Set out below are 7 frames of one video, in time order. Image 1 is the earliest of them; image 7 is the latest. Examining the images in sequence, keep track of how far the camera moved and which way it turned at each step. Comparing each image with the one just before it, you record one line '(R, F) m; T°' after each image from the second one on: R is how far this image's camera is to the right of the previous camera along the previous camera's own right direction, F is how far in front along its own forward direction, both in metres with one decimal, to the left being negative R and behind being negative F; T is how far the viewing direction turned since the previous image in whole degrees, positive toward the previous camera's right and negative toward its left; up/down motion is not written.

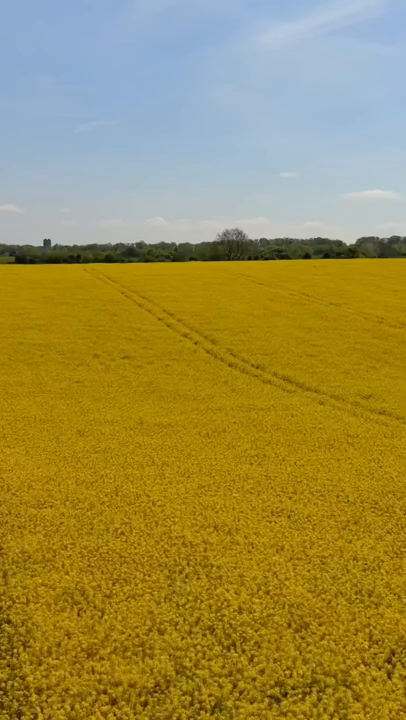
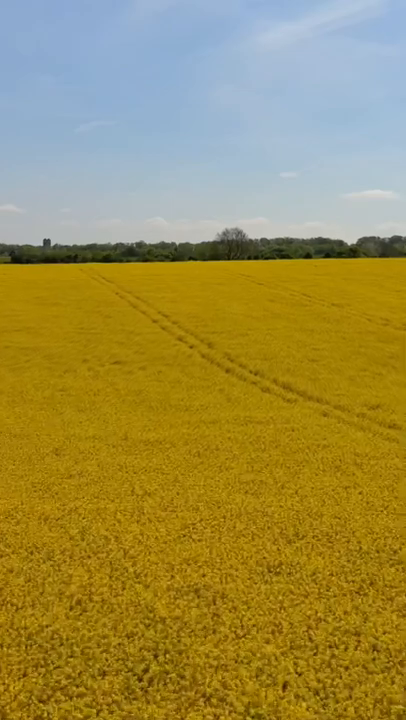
(+0.1, +0.9) m; 0°
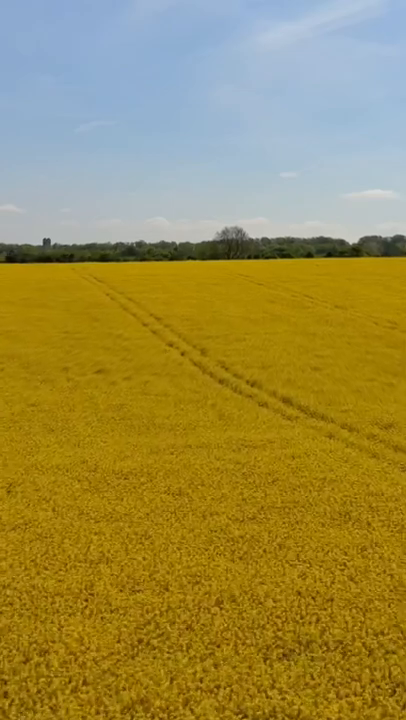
(+0.1, +1.4) m; 0°
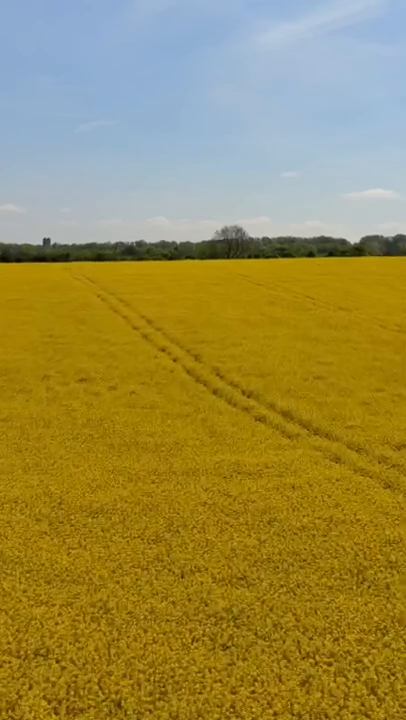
(+0.1, +1.2) m; 0°
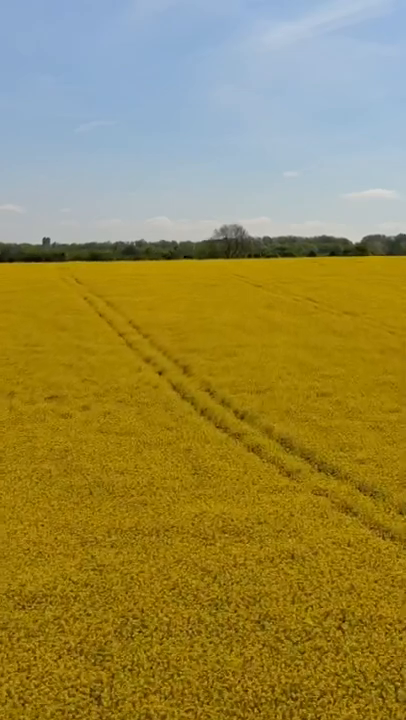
(+0.2, +1.6) m; 0°
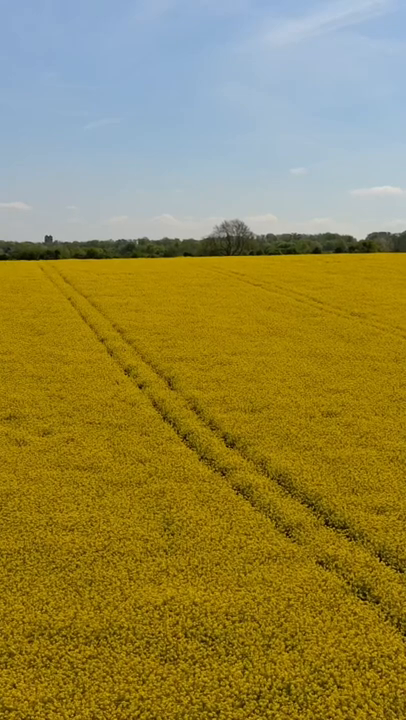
(+0.2, +1.7) m; 0°
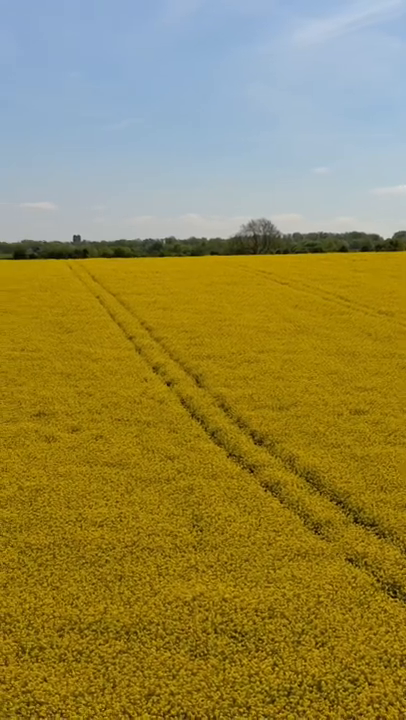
(0.0, 0.0) m; -2°
